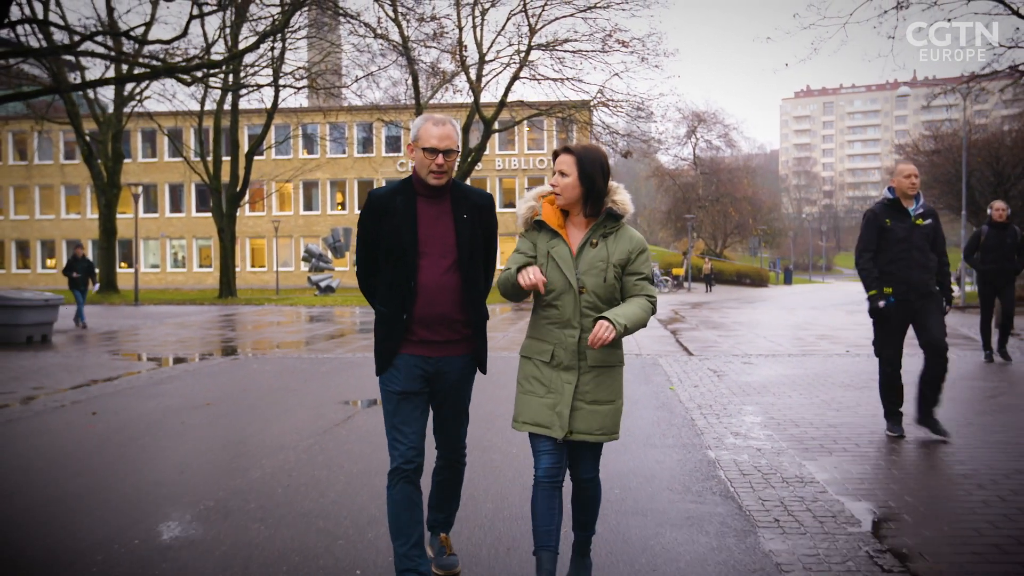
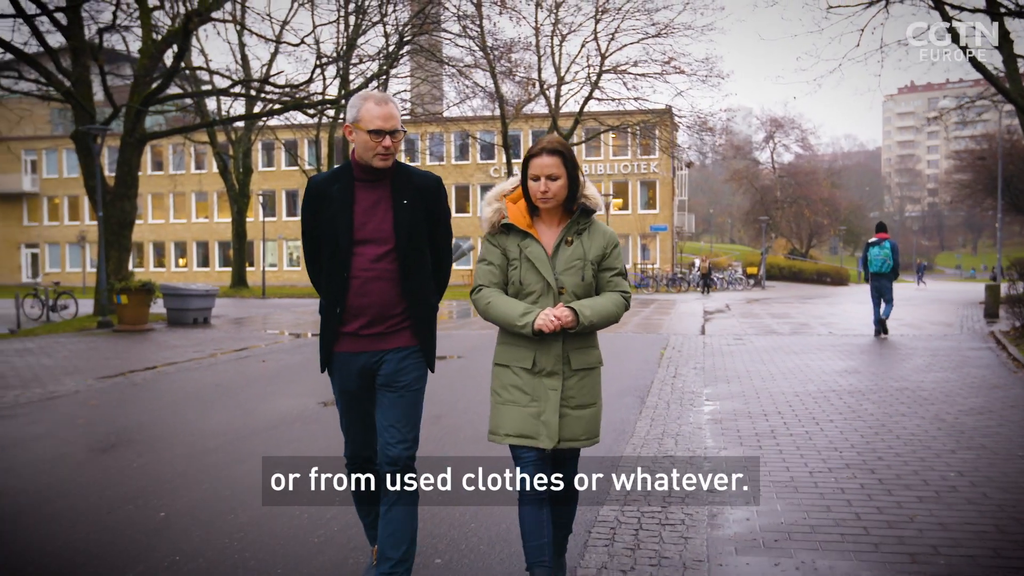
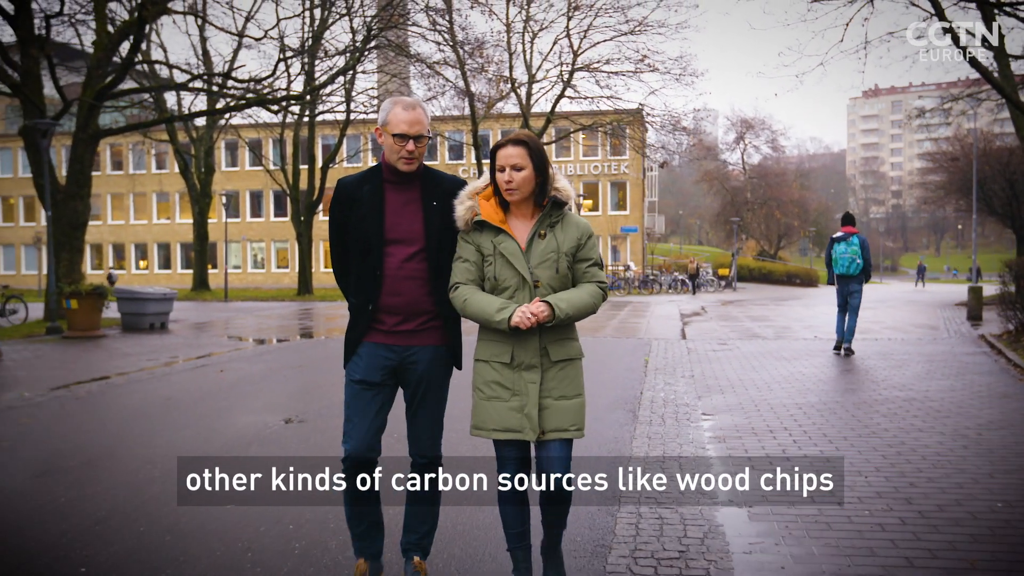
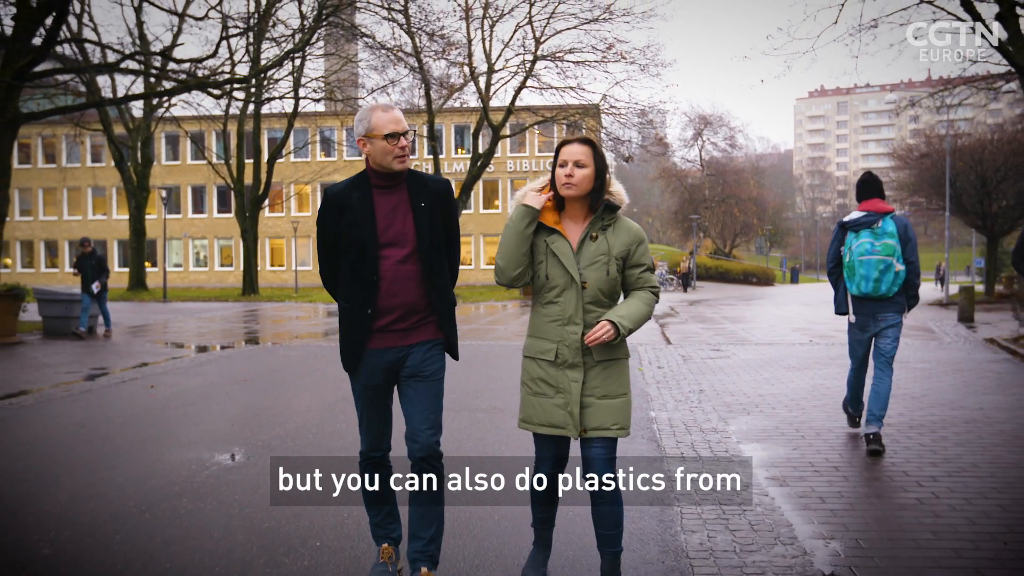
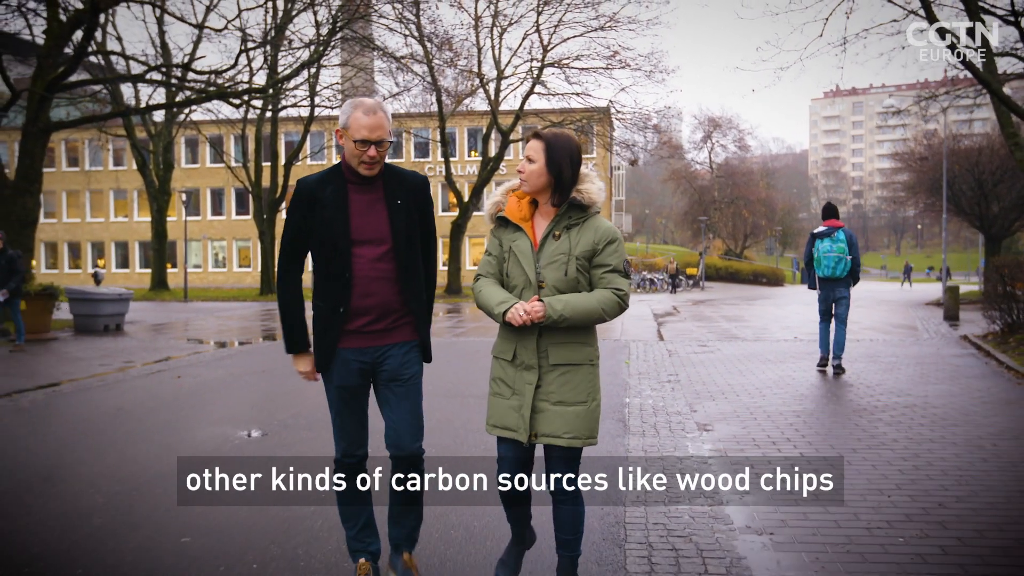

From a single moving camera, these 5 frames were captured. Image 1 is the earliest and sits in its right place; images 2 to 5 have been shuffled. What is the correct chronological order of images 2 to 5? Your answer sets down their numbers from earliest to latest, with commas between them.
4, 5, 3, 2
